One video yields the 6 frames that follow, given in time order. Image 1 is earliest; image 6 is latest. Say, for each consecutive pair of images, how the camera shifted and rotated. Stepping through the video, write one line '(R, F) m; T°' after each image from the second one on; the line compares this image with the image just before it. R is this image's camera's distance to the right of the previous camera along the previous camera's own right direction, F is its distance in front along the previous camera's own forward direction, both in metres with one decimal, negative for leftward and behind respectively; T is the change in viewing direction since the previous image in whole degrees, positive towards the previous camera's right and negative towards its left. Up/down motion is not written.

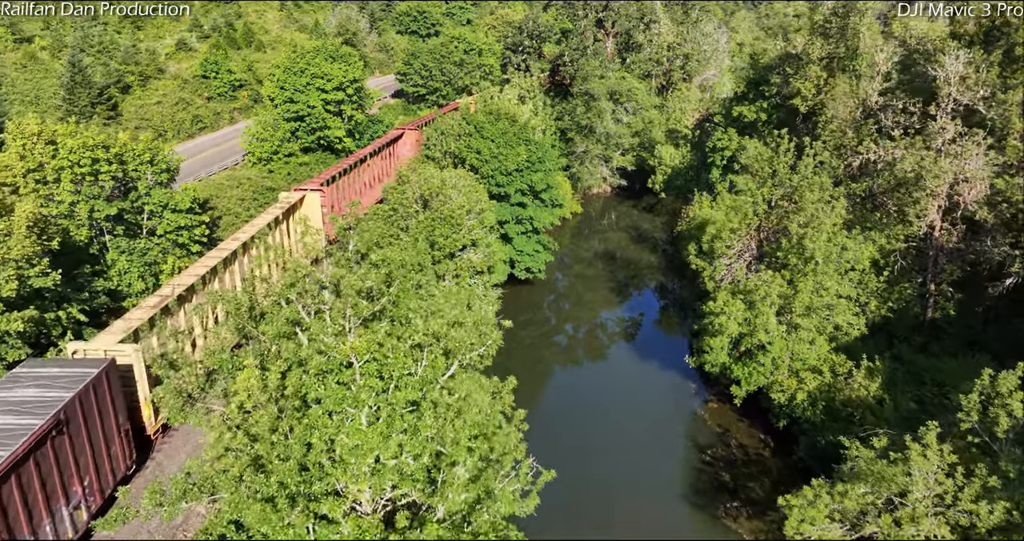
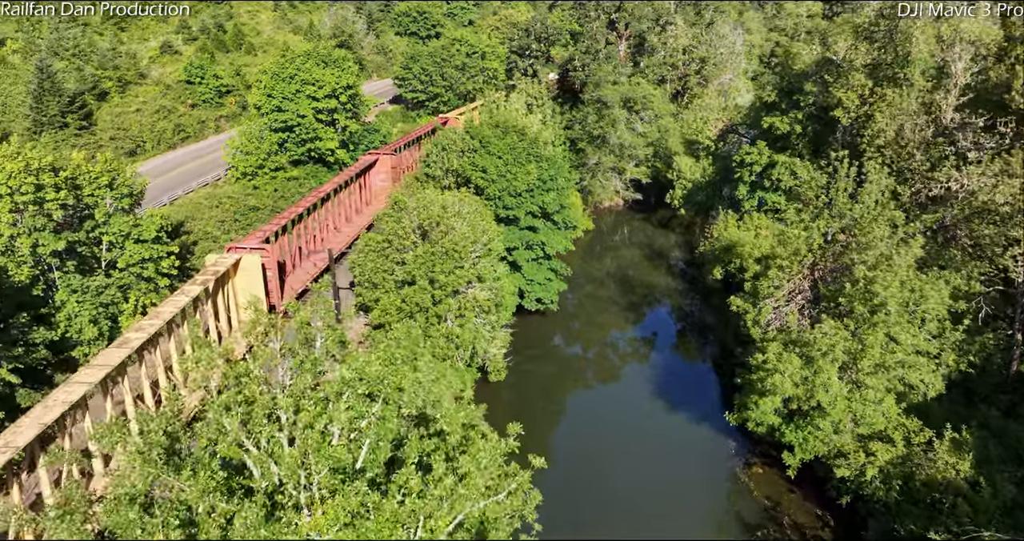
(-0.4, +3.4) m; 0°
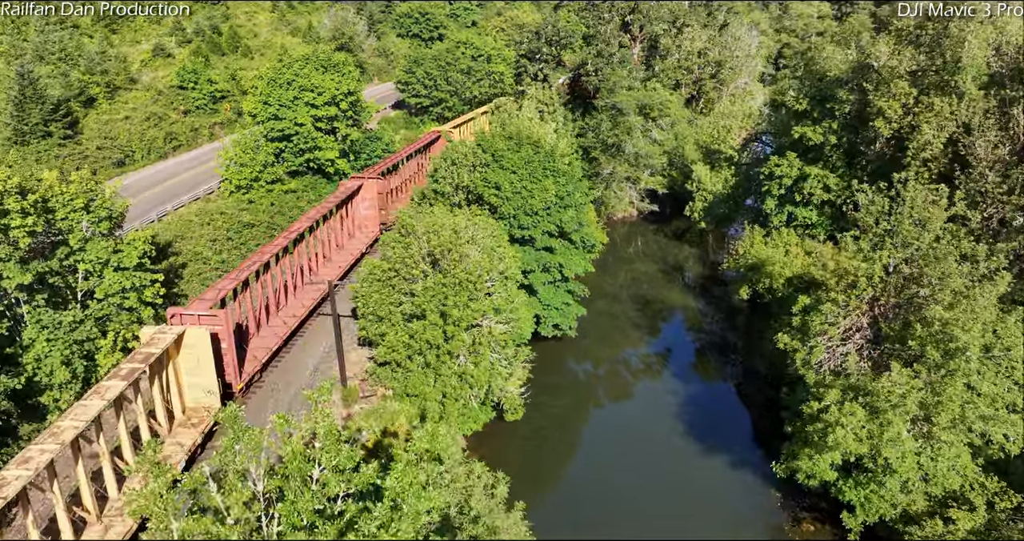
(-0.6, +2.3) m; 0°
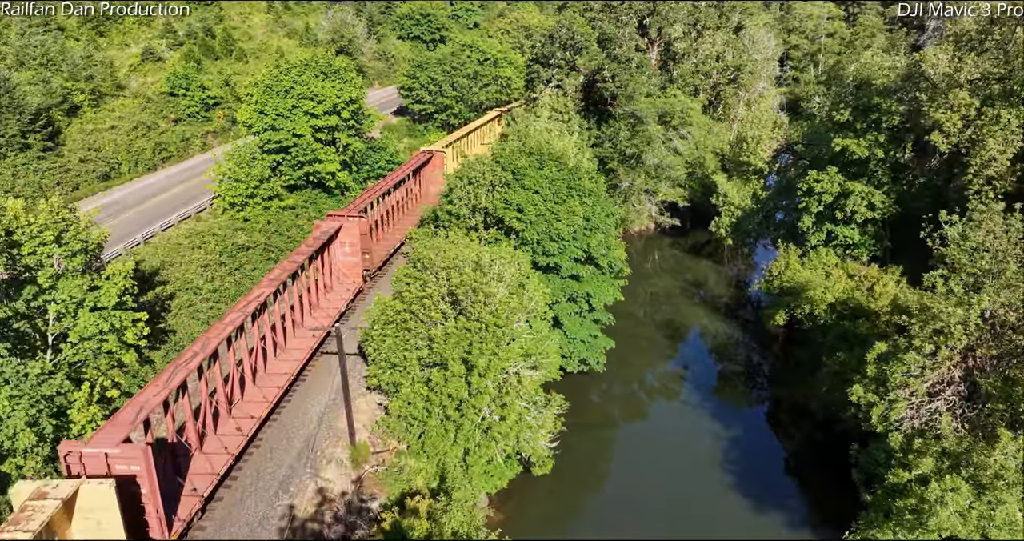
(-0.9, +2.6) m; 0°
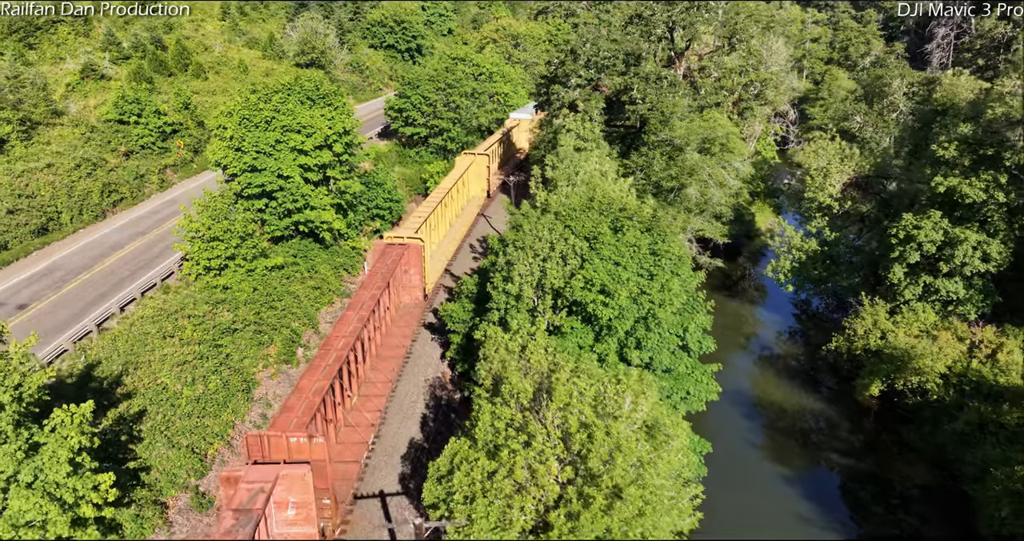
(-3.3, +5.6) m; +4°
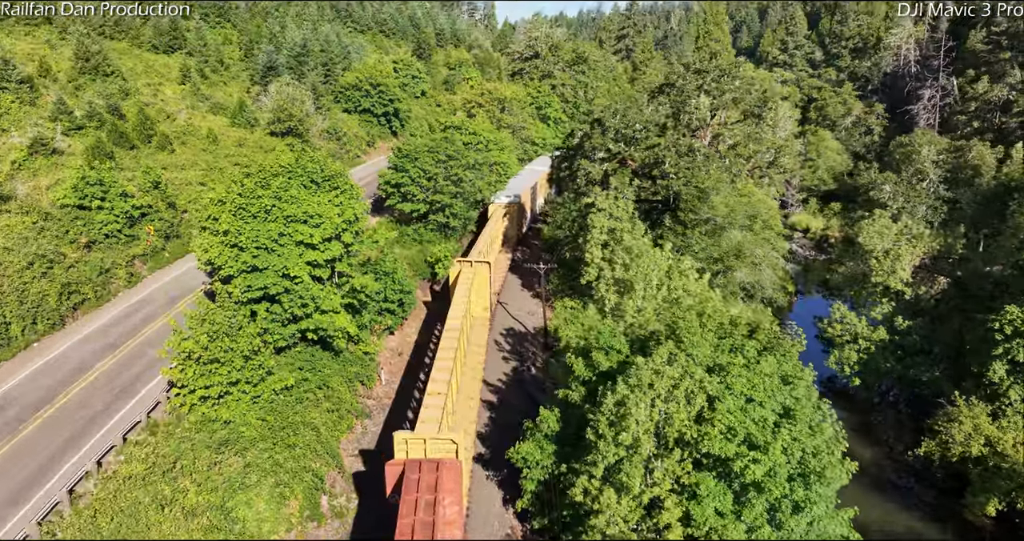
(-3.5, +4.1) m; +4°
